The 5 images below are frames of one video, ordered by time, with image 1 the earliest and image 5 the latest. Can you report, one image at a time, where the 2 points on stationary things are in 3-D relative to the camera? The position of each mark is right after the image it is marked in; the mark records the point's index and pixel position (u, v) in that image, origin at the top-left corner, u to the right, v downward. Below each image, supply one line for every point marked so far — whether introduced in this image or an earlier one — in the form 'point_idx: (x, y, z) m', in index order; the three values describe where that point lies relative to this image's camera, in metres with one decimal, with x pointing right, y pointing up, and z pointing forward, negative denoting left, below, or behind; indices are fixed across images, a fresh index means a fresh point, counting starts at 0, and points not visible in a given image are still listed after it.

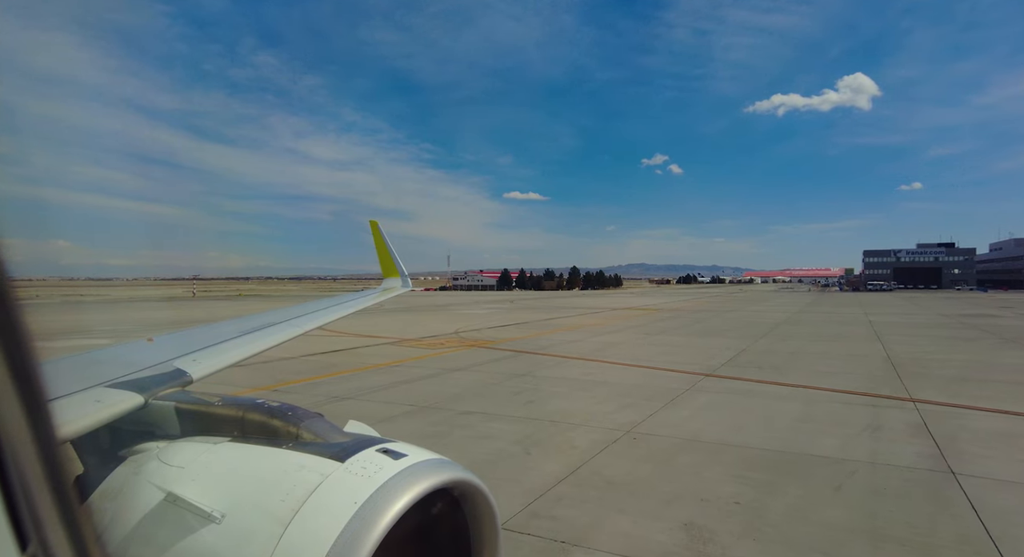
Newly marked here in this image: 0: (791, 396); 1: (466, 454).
0: (+4.5, -1.9, +9.0) m
1: (-0.5, -2.0, +6.3) m
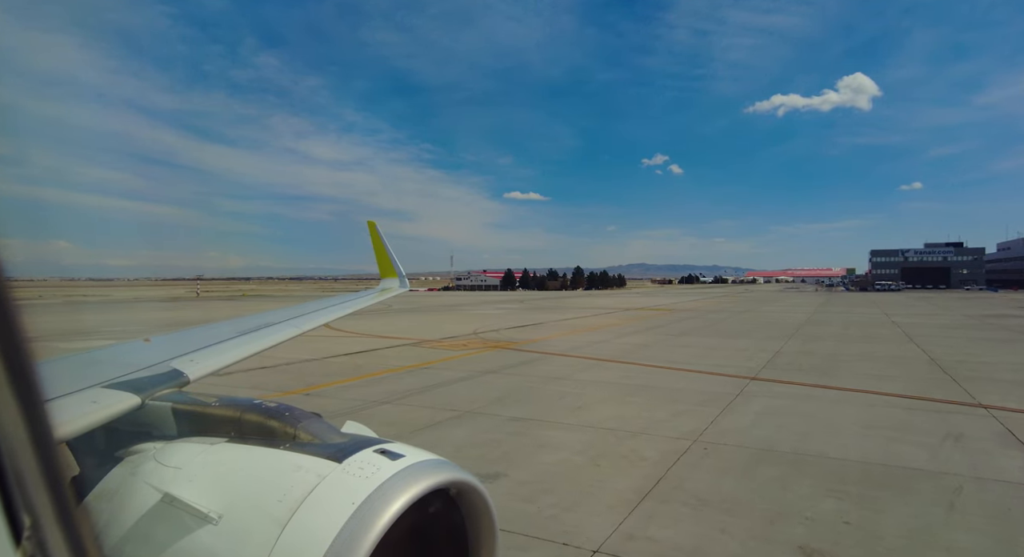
0: (+5.3, -1.9, +8.6) m
1: (+0.2, -2.0, +5.9) m
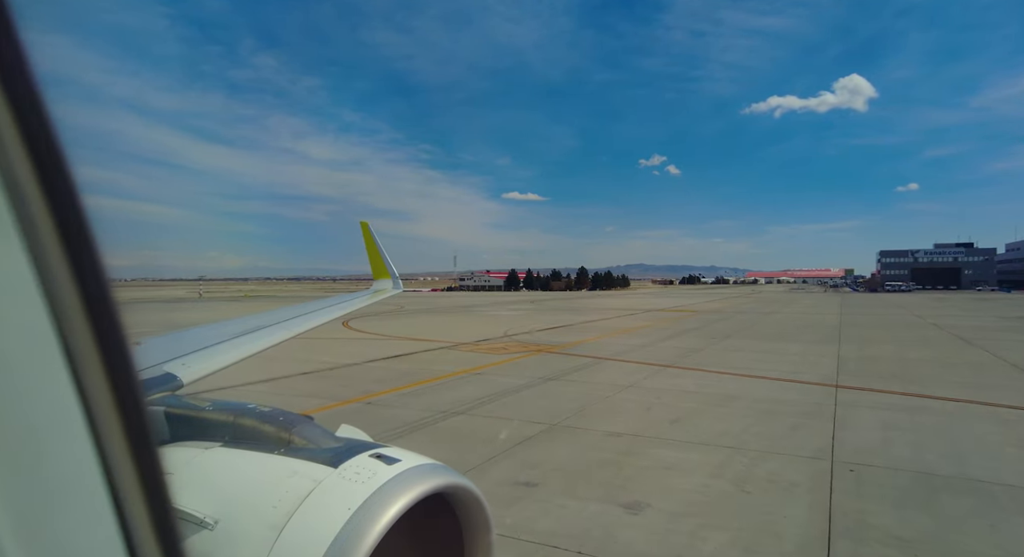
0: (+6.6, -2.0, +7.9) m
1: (+1.5, -2.0, +5.2) m
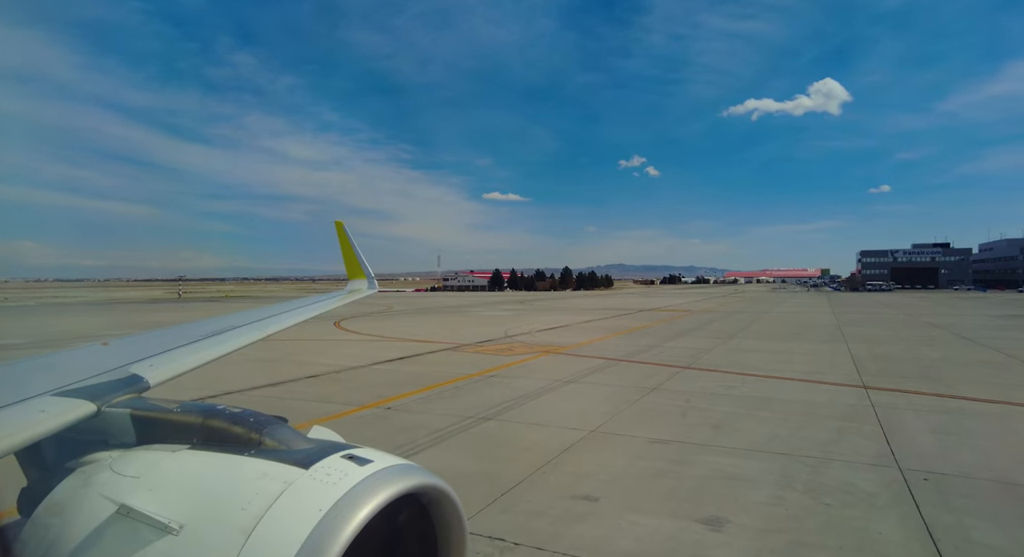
0: (+7.1, -1.9, +7.7) m
1: (+2.0, -2.0, +4.9) m
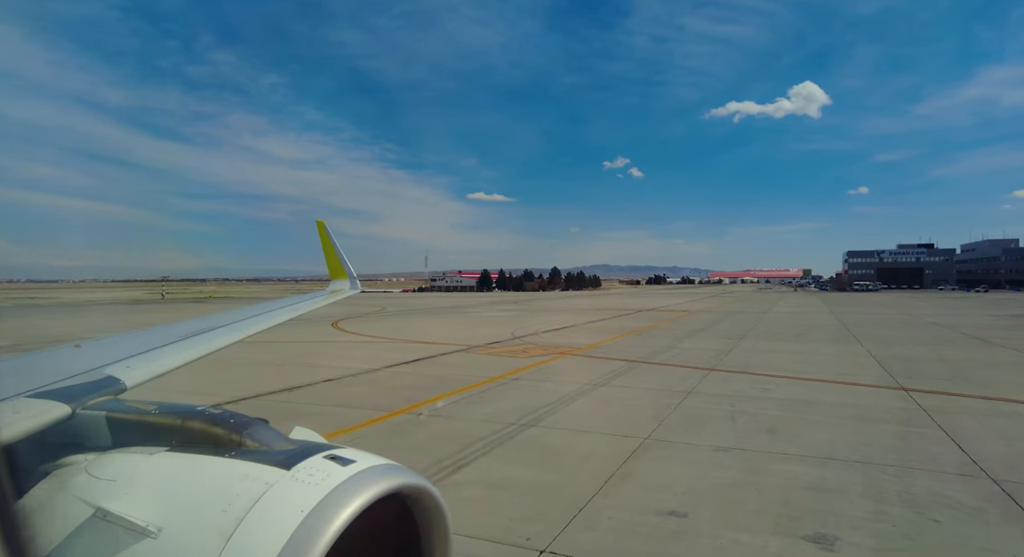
0: (+7.7, -1.9, +7.4) m
1: (+2.7, -2.0, +4.5) m
